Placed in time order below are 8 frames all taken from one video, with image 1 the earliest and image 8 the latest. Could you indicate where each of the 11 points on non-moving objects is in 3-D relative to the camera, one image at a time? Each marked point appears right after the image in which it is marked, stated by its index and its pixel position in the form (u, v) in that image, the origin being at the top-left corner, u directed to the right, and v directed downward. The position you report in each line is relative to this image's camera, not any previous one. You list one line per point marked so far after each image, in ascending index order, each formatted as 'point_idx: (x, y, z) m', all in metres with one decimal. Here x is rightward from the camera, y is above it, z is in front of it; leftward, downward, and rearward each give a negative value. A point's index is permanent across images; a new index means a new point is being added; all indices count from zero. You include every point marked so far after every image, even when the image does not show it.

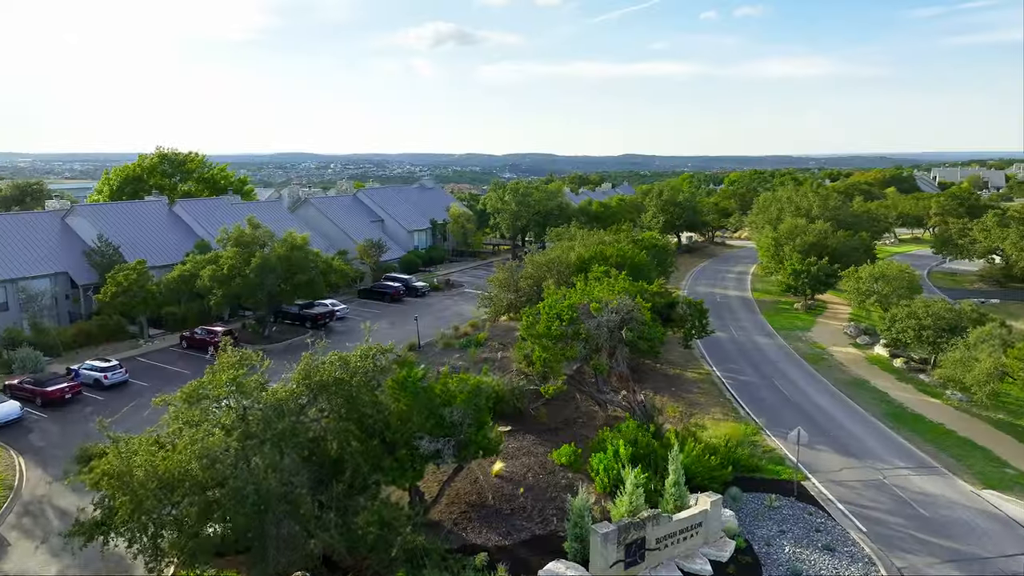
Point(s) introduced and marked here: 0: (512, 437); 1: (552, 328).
0: (0.0, -3.8, +19.9) m
1: (+1.0, -1.0, +19.7) m
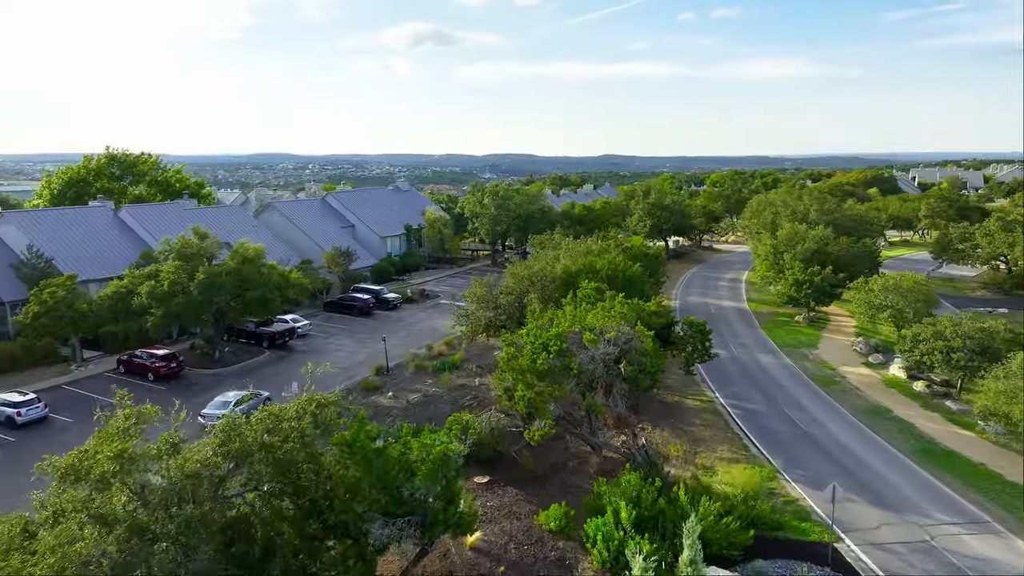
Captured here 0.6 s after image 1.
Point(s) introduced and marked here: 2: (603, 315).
0: (-0.5, -4.4, +16.8) m
1: (+0.6, -1.6, +16.6) m
2: (+2.1, -0.6, +17.9) m
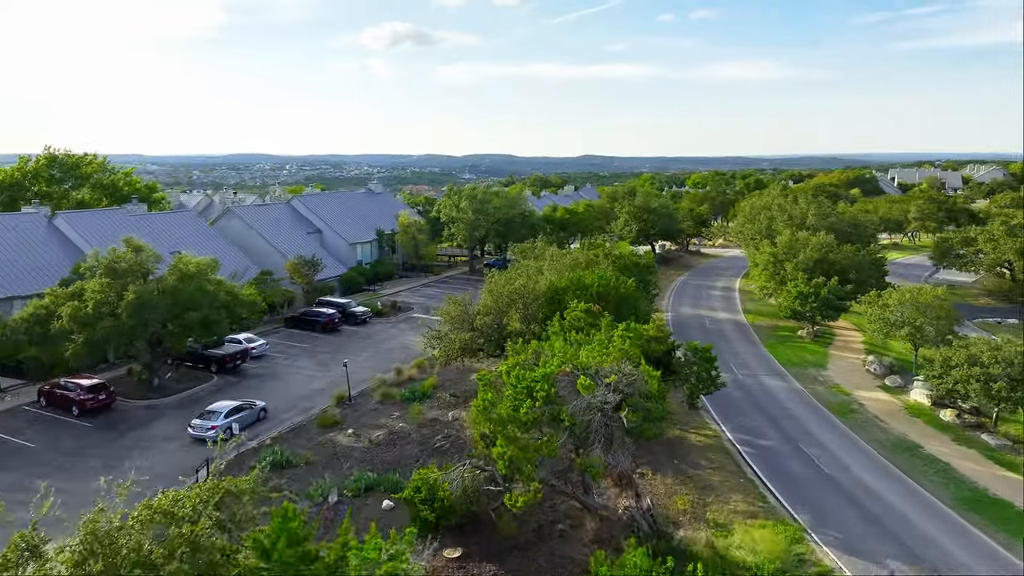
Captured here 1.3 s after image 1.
0: (-0.9, -5.0, +13.6) m
1: (+0.2, -2.1, +13.5) m
2: (+1.7, -1.2, +14.9) m
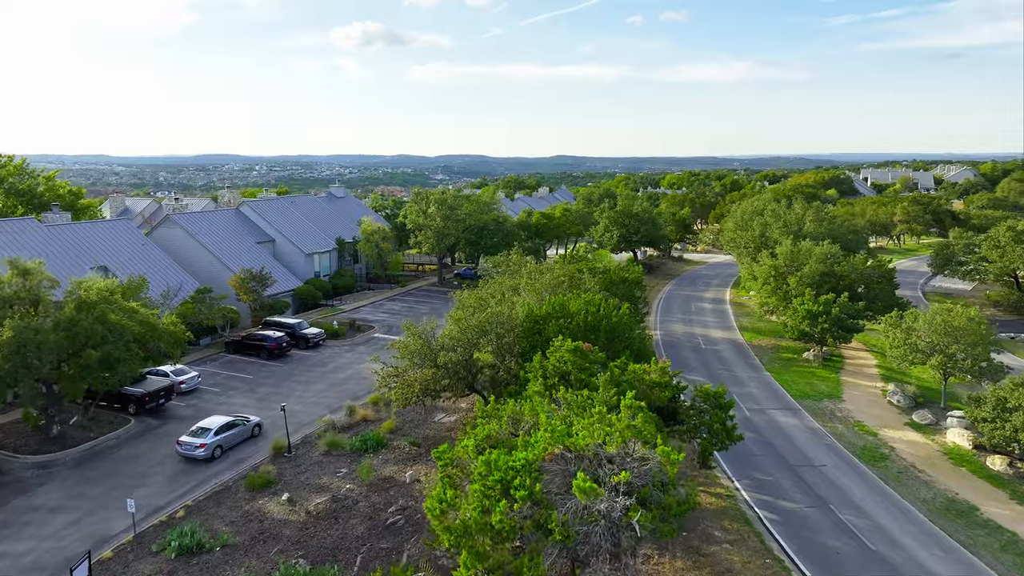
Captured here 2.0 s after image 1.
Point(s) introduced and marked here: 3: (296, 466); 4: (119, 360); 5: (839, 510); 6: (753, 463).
0: (-1.3, -5.7, +9.7) m
1: (-0.2, -2.8, +9.6) m
2: (+1.3, -1.9, +11.0) m
3: (-5.5, -4.5, +19.8) m
4: (-9.8, -1.7, +19.5) m
5: (+7.3, -4.9, +17.3) m
6: (+6.0, -4.4, +19.7) m
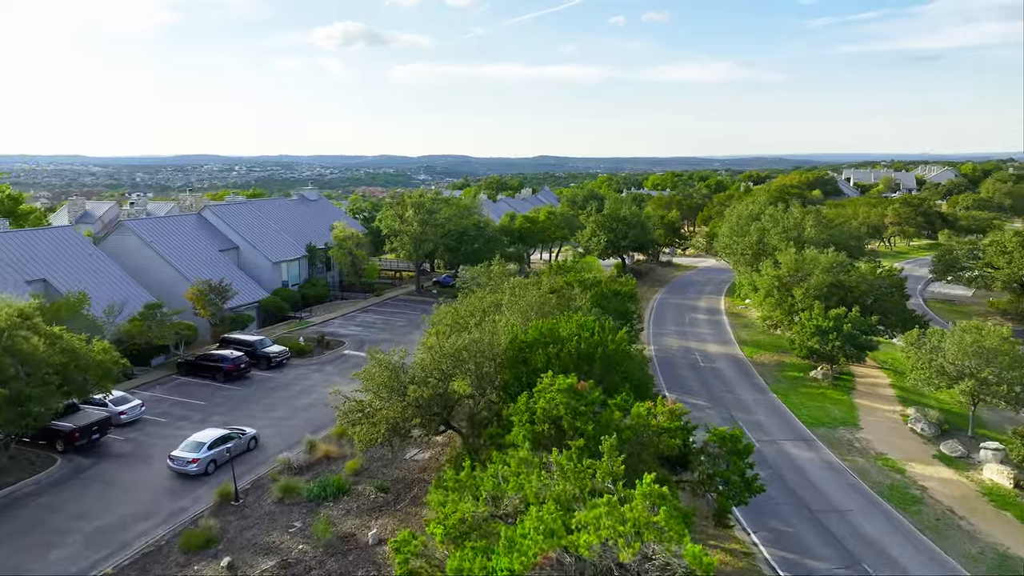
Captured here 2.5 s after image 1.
0: (-1.4, -6.2, +7.1) m
1: (-0.4, -3.3, +7.0) m
2: (+1.0, -2.4, +8.4) m
3: (-5.9, -5.0, +17.0) m
4: (-10.2, -2.3, +16.7) m
5: (+6.9, -5.4, +14.8) m
6: (+5.6, -4.9, +17.2) m
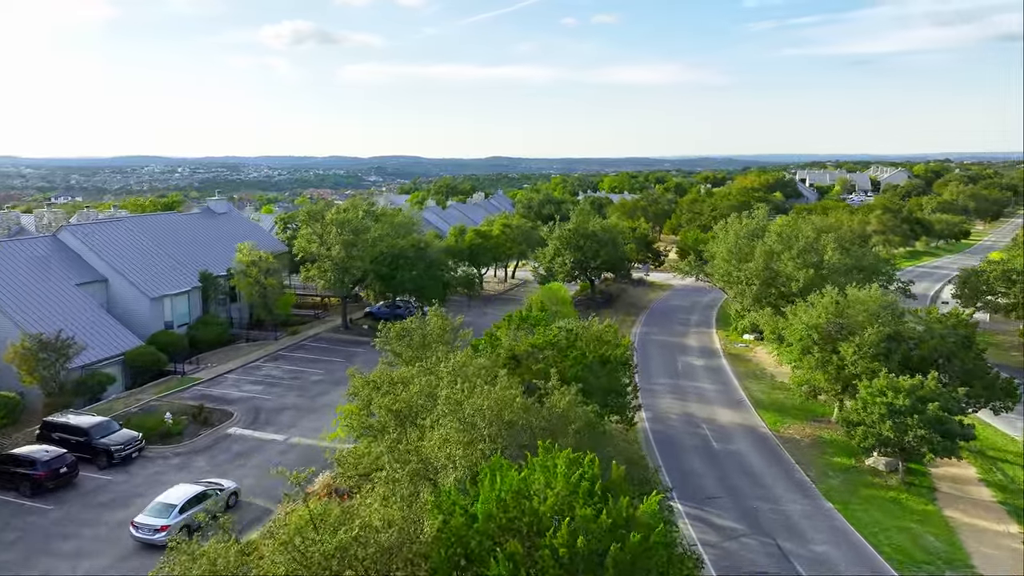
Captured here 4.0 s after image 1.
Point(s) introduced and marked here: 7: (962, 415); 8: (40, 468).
0: (-1.6, -7.7, -1.1) m
1: (-0.6, -4.9, -1.1) m
2: (+0.8, -3.9, +0.4) m
3: (-6.6, -6.6, +8.6) m
4: (-11.0, -3.9, +8.0) m
5: (+6.3, -6.9, +7.1) m
6: (+4.9, -6.4, +9.5) m
7: (+10.9, -3.0, +18.7) m
8: (-11.3, -4.2, +18.7) m
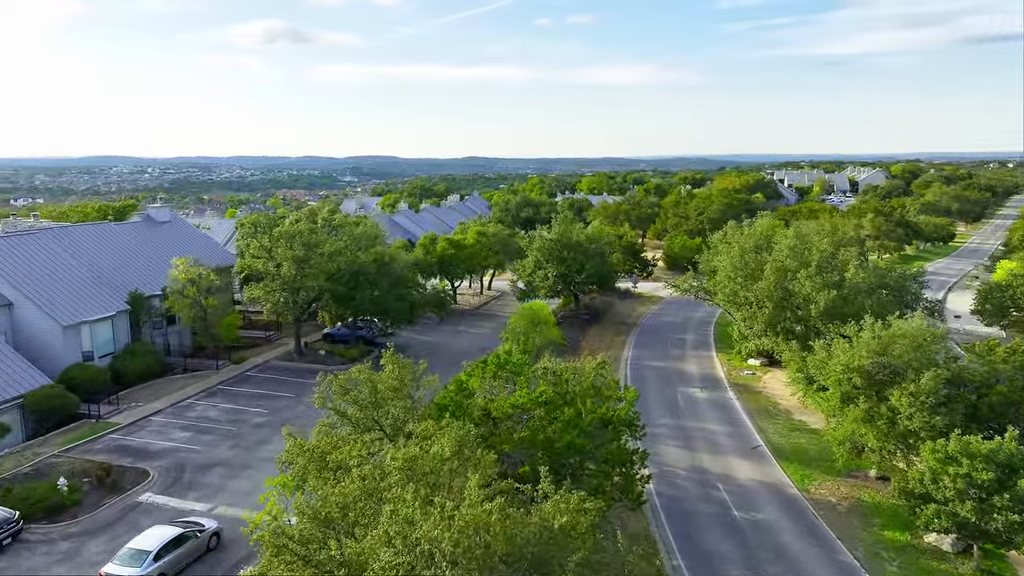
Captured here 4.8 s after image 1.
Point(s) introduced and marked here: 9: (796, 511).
0: (-1.4, -8.5, -5.3) m
1: (-0.4, -5.7, -5.3) m
2: (+0.9, -4.7, -3.7) m
3: (-6.8, -7.5, +4.3) m
4: (-11.1, -4.8, +3.5) m
5: (+6.2, -7.6, +3.2) m
6: (+4.7, -7.1, +5.5) m
7: (+10.4, -3.8, +14.9) m
8: (-11.7, -5.1, +14.2) m
9: (+6.6, -5.2, +18.3) m
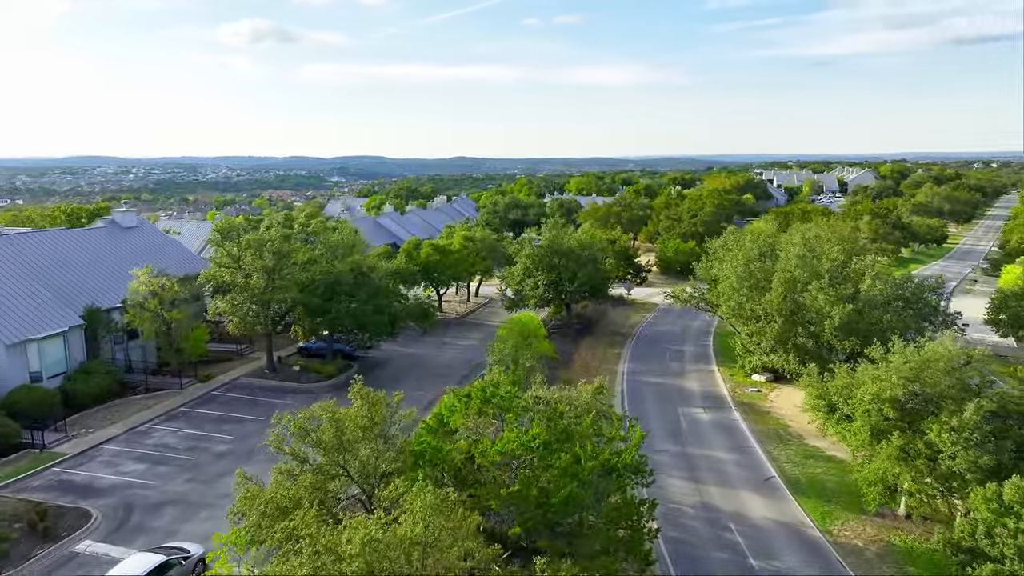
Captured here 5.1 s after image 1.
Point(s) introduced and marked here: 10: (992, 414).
0: (-1.3, -9.0, -7.4) m
1: (-0.3, -6.1, -7.4) m
2: (+0.9, -5.1, -5.8) m
3: (-6.8, -7.9, +2.1) m
4: (-11.1, -5.2, +1.3) m
5: (+6.2, -8.0, +1.2) m
6: (+4.7, -7.5, +3.5) m
7: (+10.2, -4.2, +13.0) m
8: (-11.9, -5.5, +11.9) m
9: (+6.4, -5.6, +16.3) m
10: (+9.2, -2.4, +14.6) m
